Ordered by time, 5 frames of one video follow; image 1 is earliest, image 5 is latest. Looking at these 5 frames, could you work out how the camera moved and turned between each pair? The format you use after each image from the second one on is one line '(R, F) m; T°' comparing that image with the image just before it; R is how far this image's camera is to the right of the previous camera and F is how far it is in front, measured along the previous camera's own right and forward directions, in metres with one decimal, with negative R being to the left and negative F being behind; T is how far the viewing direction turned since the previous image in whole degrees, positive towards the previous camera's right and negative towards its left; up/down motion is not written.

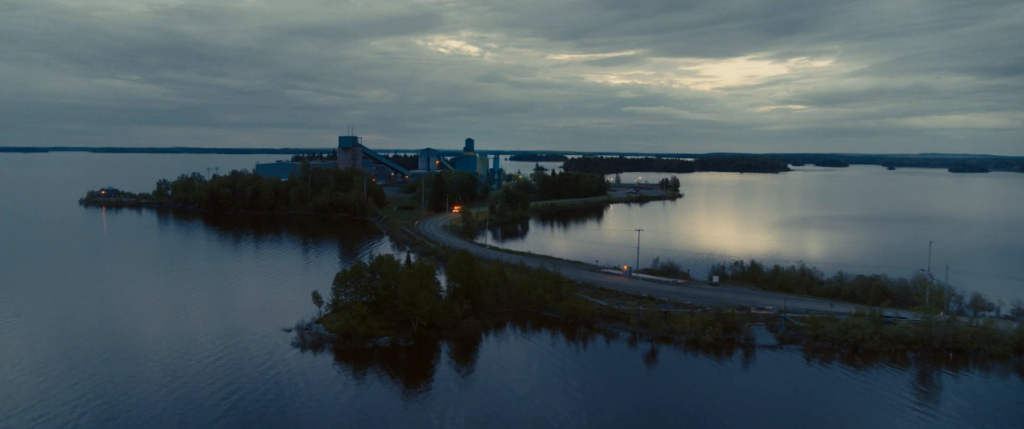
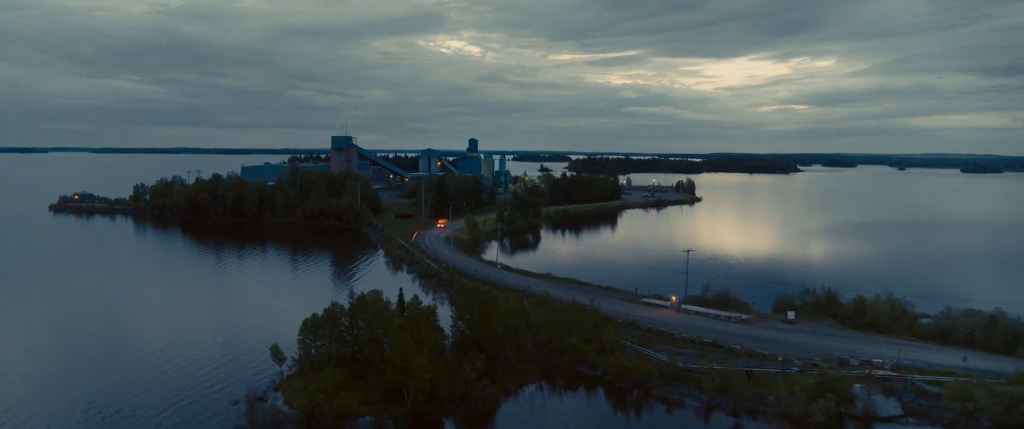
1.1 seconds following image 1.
(-0.4, +3.0) m; 0°
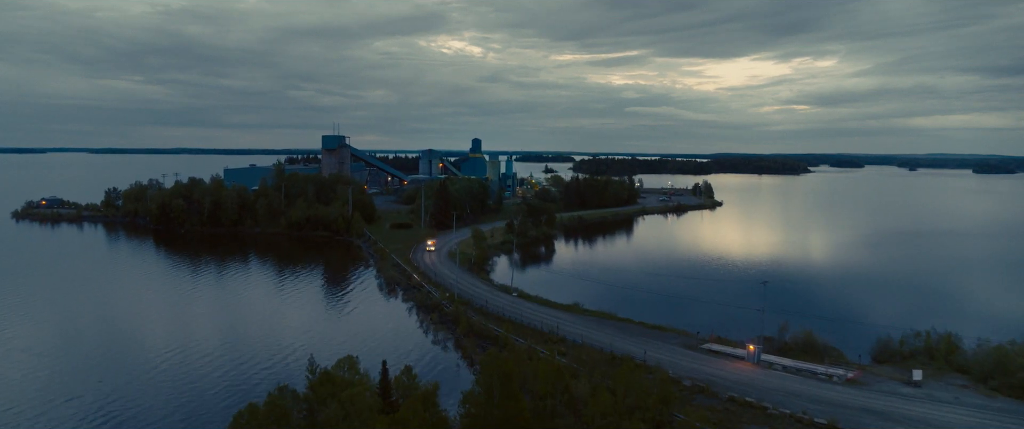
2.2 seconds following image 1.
(-0.4, +3.0) m; 0°
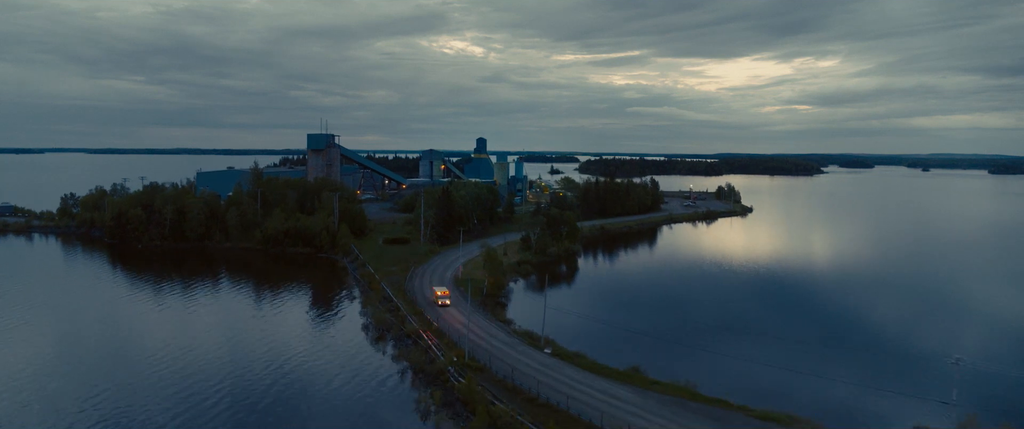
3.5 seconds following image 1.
(-0.5, +3.7) m; 0°
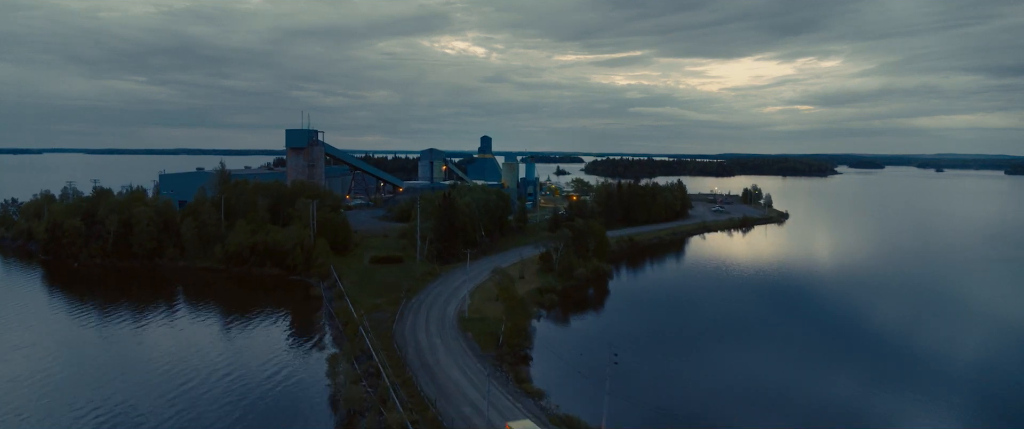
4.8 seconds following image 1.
(-0.4, +3.7) m; 0°
